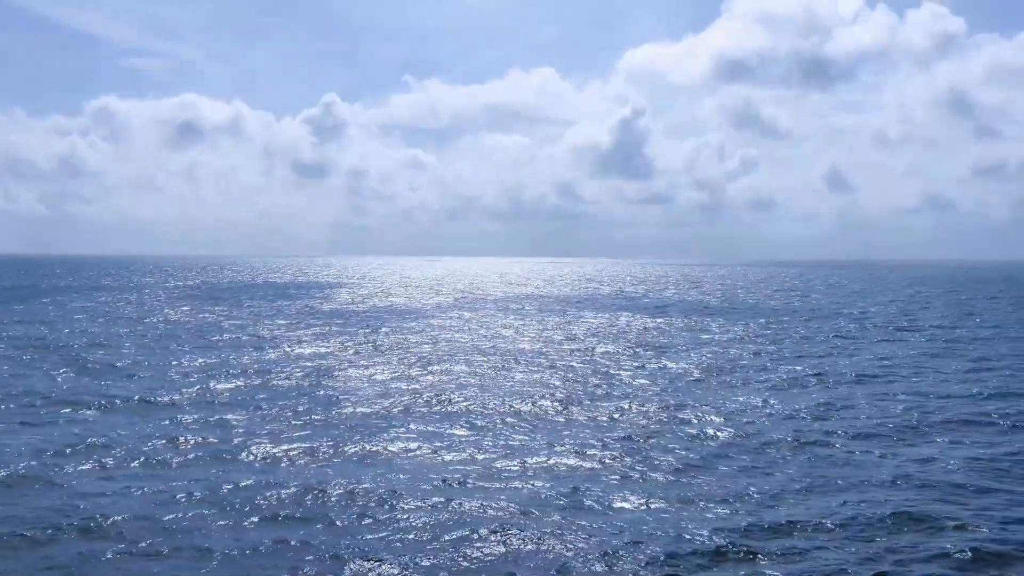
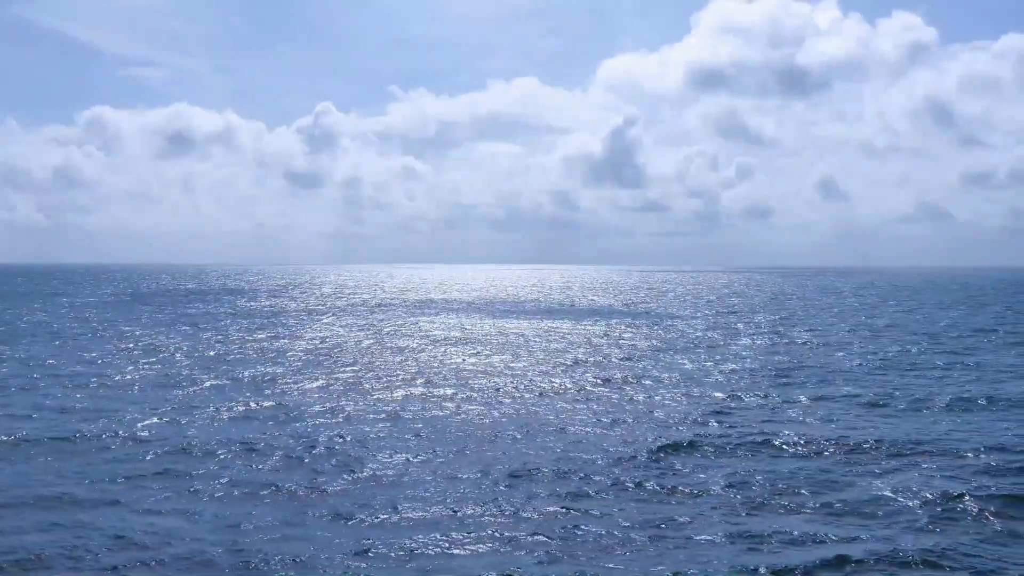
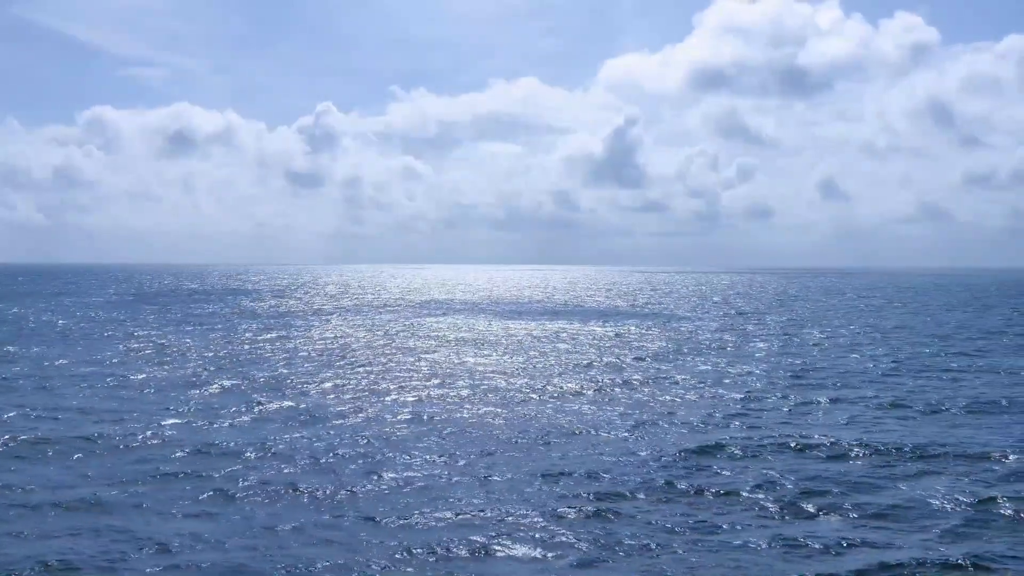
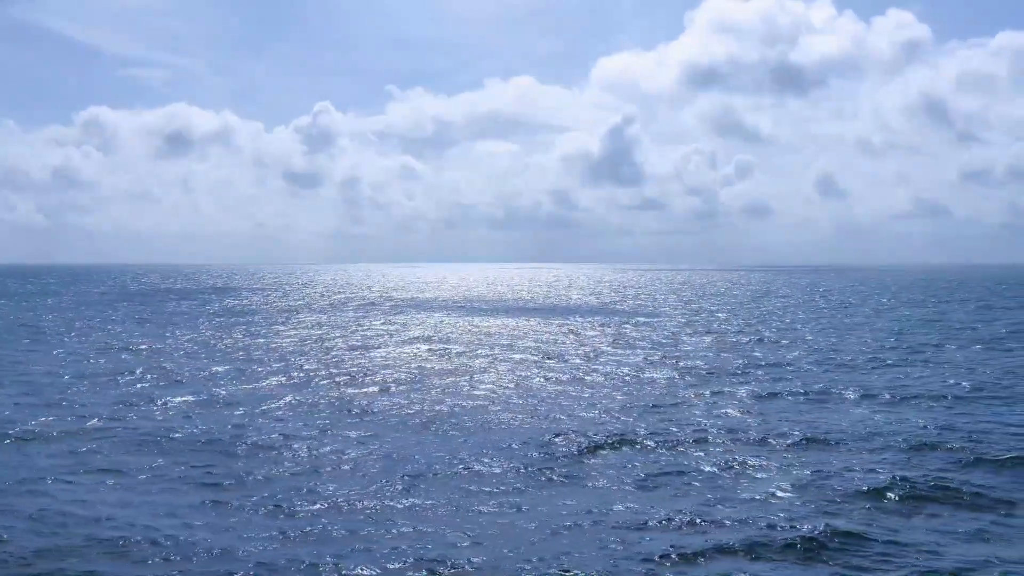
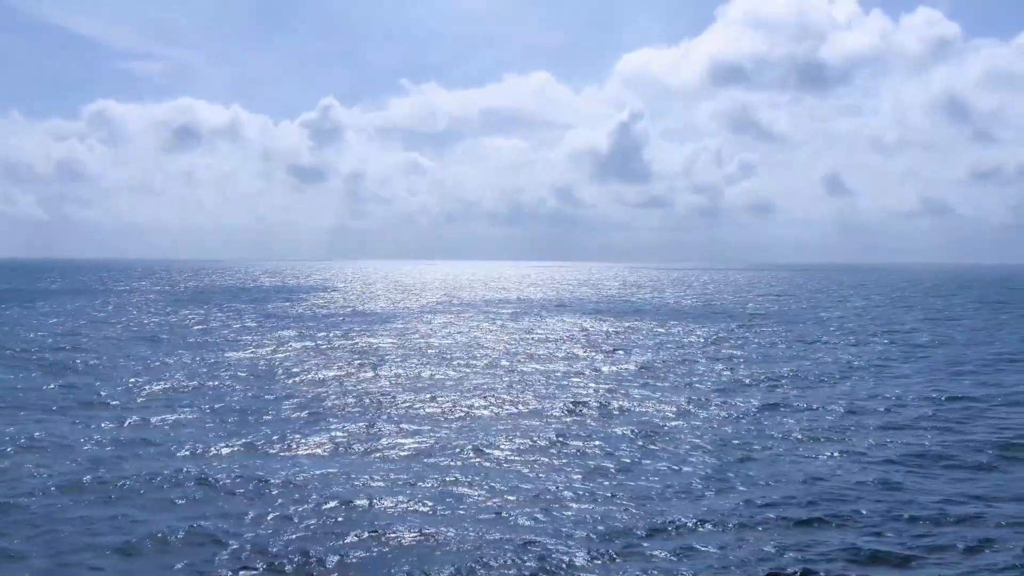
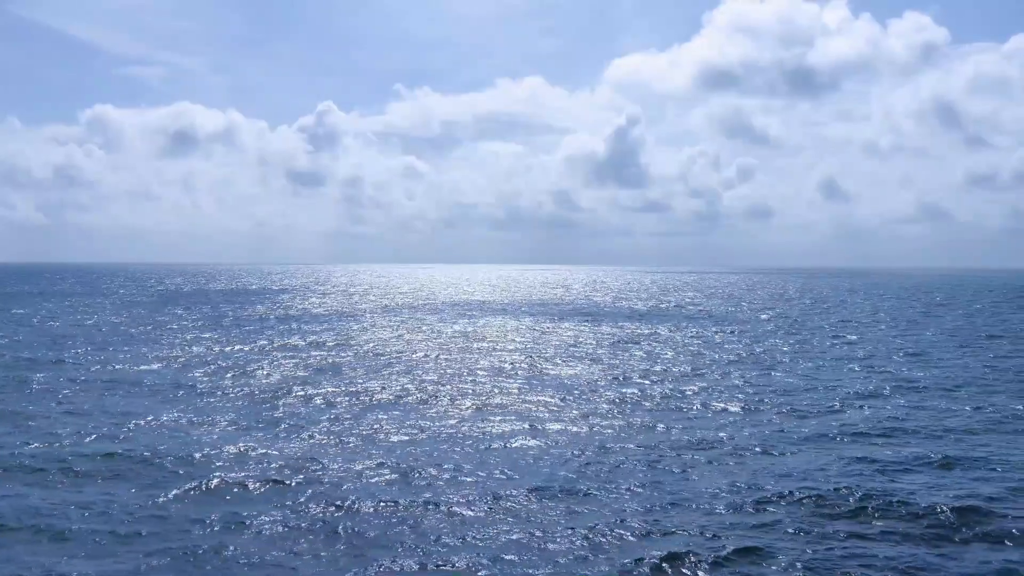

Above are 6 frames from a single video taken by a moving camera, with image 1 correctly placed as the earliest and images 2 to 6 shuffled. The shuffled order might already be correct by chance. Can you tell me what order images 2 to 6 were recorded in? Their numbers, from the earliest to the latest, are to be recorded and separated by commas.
5, 6, 3, 2, 4
